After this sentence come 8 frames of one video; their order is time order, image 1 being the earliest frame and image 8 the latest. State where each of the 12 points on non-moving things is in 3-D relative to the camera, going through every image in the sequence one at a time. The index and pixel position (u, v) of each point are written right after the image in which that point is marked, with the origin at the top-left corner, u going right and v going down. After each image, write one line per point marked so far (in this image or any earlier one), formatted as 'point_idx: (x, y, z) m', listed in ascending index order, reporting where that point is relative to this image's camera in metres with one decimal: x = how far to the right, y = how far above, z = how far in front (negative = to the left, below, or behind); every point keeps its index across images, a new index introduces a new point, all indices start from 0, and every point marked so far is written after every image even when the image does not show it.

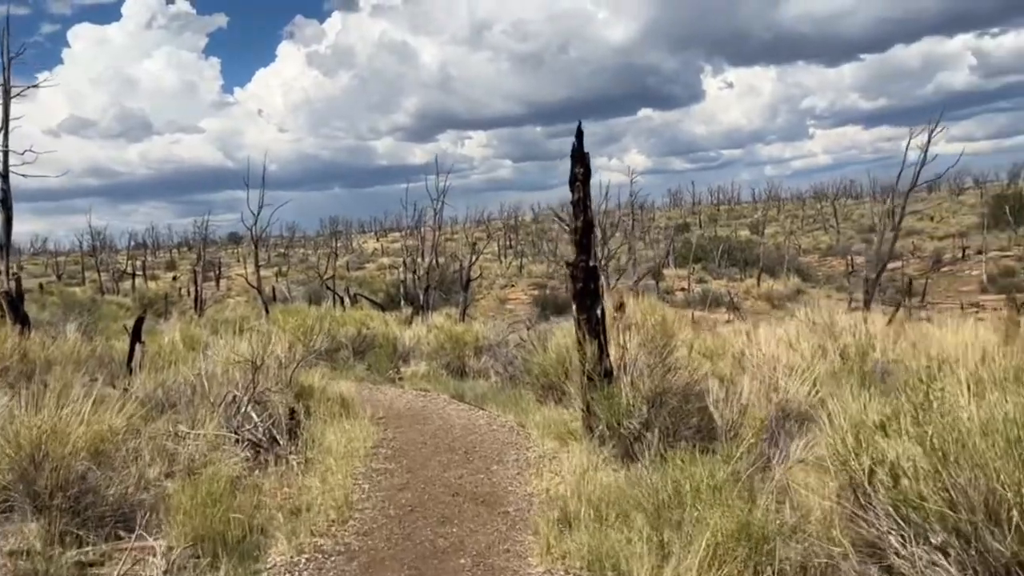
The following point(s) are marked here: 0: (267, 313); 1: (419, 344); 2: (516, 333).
0: (-5.6, -0.6, +19.5) m
1: (-1.7, -1.0, +15.2) m
2: (0.0, -0.9, +17.0) m
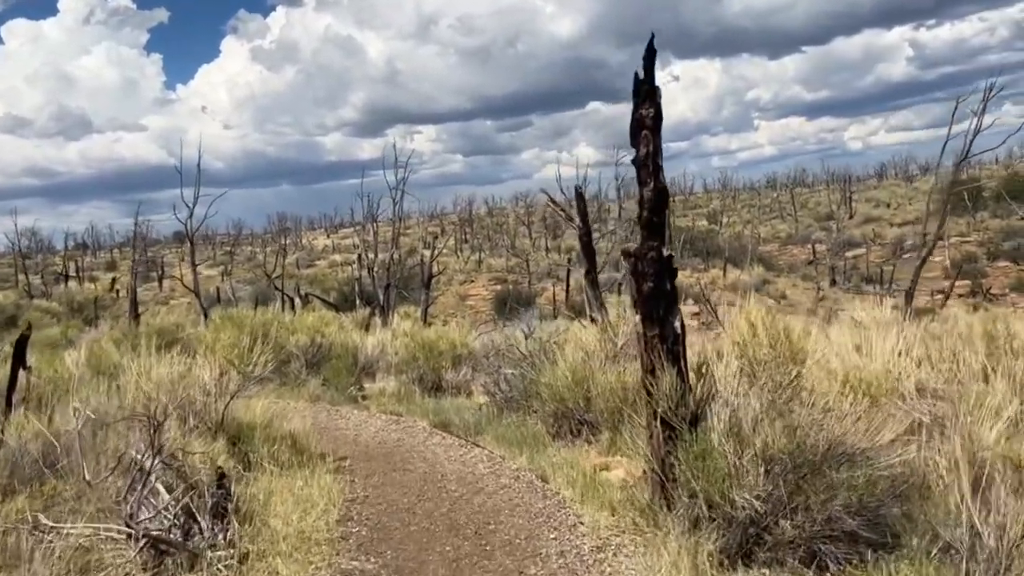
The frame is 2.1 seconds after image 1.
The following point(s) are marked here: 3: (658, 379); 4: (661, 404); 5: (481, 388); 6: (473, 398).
0: (-6.1, -0.6, +17.1) m
1: (-2.0, -1.0, +13.0) m
2: (-0.4, -0.8, +14.9) m
3: (+0.8, -0.5, +4.5) m
4: (+0.8, -0.6, +4.4) m
5: (-0.4, -1.2, +10.0) m
6: (-0.4, -1.4, +10.1) m
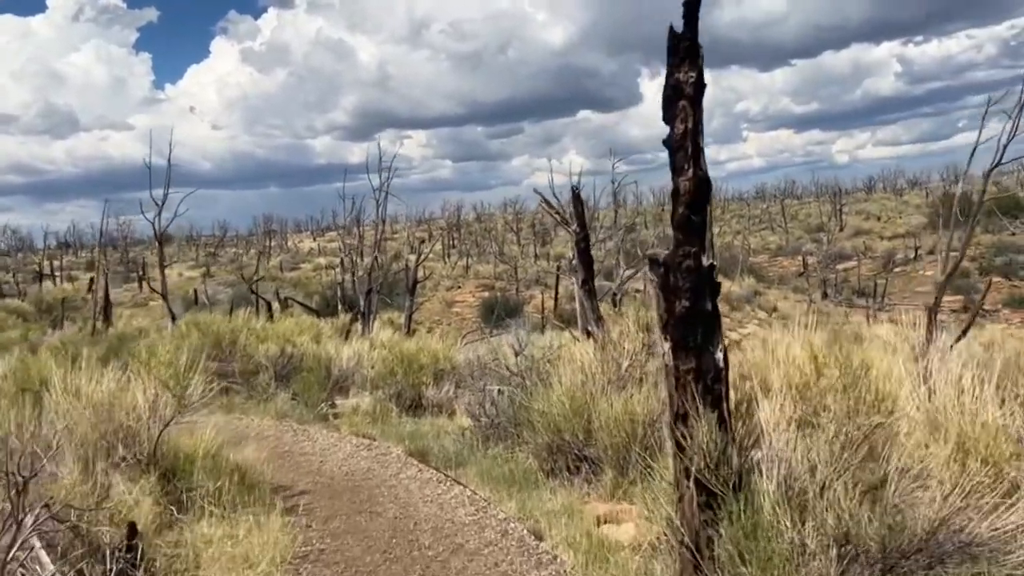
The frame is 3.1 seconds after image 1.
0: (-6.4, -0.7, +16.0) m
1: (-2.2, -1.0, +12.0) m
2: (-0.6, -1.0, +13.9) m
3: (+0.8, -0.6, +3.5) m
4: (+0.7, -0.7, +3.4) m
5: (-0.5, -1.3, +9.0) m
6: (-0.6, -1.5, +9.1) m
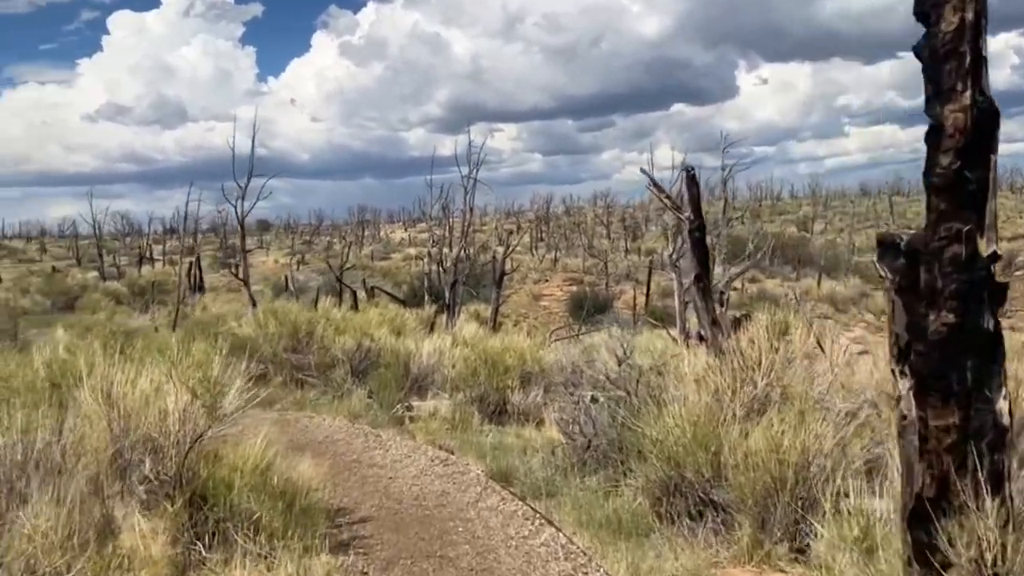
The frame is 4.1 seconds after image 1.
0: (-4.7, -0.4, +15.4) m
1: (-0.9, -0.9, +11.0) m
2: (+0.8, -0.9, +12.8) m
3: (+1.1, -0.6, +2.3) m
4: (+1.1, -0.7, +2.1) m
5: (+0.4, -1.2, +7.8) m
6: (+0.3, -1.4, +8.0) m
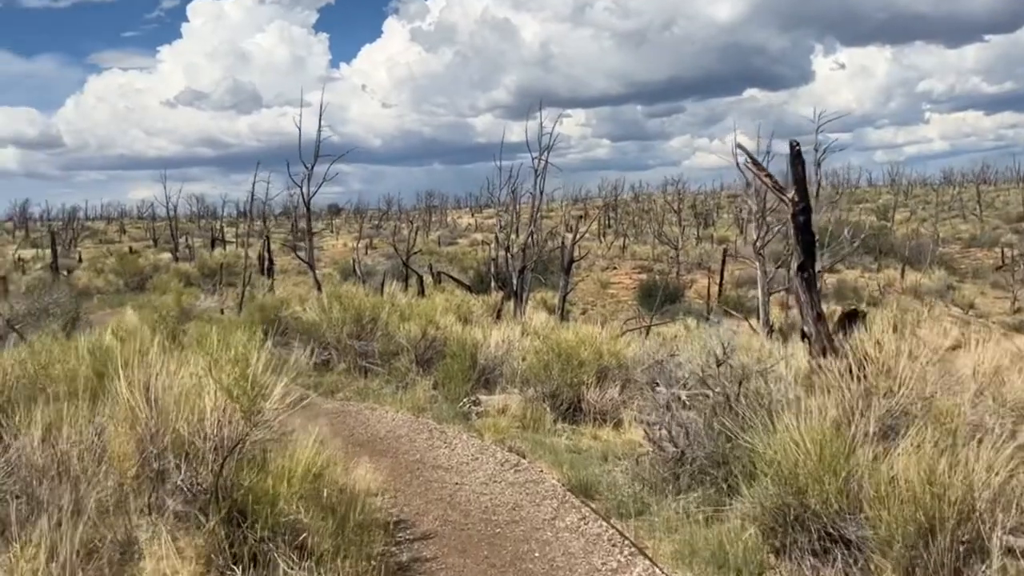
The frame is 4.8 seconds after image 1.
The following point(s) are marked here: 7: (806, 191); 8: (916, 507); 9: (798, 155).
0: (-3.5, -0.1, +15.0) m
1: (0.0, -0.8, +10.3) m
2: (+1.9, -0.7, +12.0) m
3: (+1.3, -0.6, +1.5) m
4: (+1.3, -0.7, +1.3) m
5: (+1.1, -1.1, +7.0) m
6: (+1.0, -1.3, +7.2) m
7: (+2.5, +0.8, +7.3) m
8: (+1.7, -0.9, +3.5) m
9: (+2.4, +1.1, +7.2) m
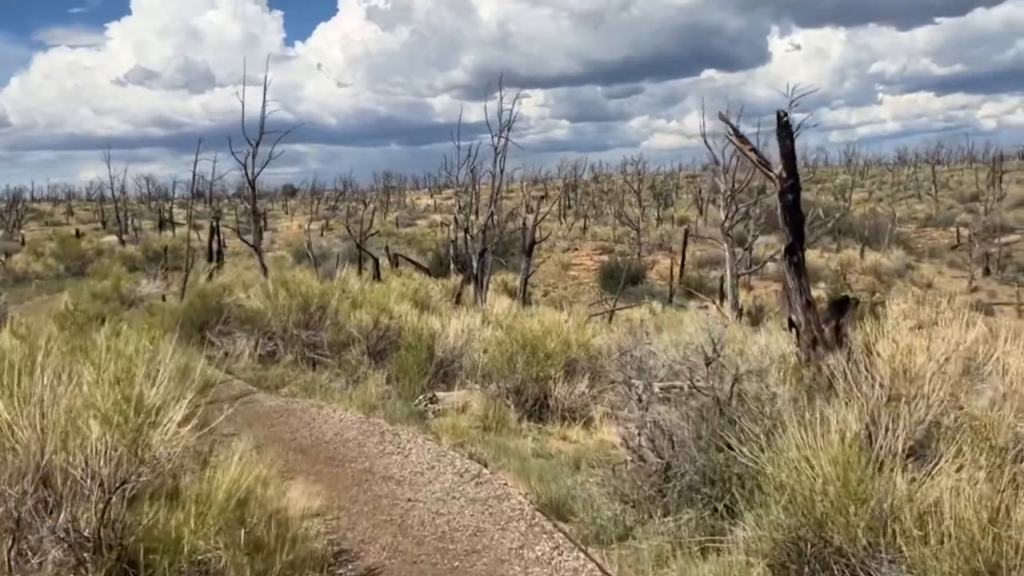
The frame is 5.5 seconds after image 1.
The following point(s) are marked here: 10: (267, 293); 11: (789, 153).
0: (-4.1, +0.1, +14.1) m
1: (-0.5, -0.6, +9.6) m
2: (+1.3, -0.5, +11.3) m
3: (+1.3, -0.6, +0.8) m
4: (+1.3, -0.7, +0.7) m
5: (+0.8, -1.0, +6.4) m
6: (+0.7, -1.2, +6.5) m
7: (+2.2, +0.9, +6.6) m
8: (+1.6, -0.9, +2.9) m
9: (+2.1, +1.3, +6.6) m
10: (-3.7, -0.1, +12.9) m
11: (+2.1, +1.1, +6.6) m
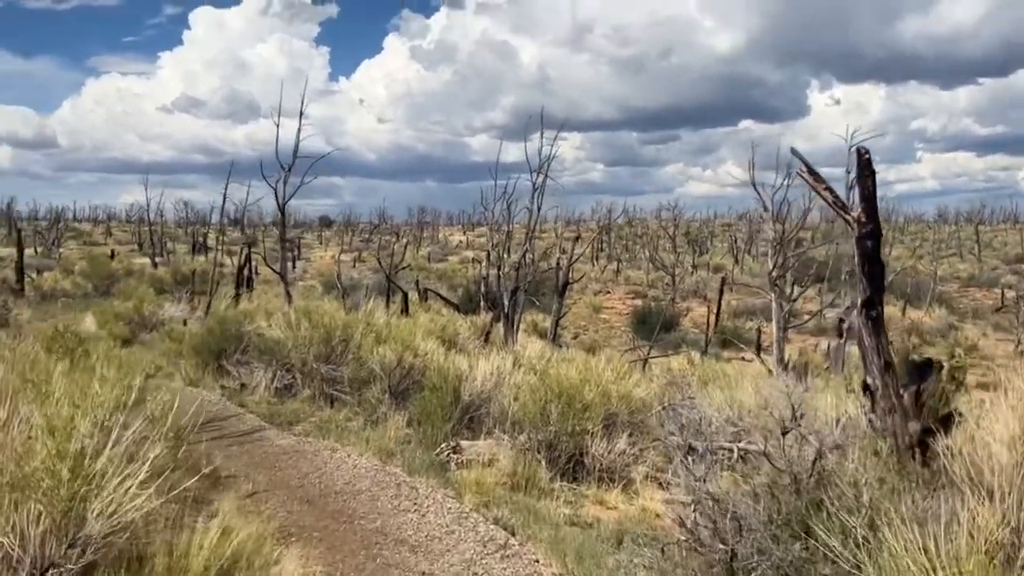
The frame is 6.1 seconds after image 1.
0: (-3.6, -0.3, +13.5) m
1: (-0.1, -1.0, +8.8) m
2: (+1.7, -1.1, +10.5) m
3: (+1.4, -0.7, 0.0) m
4: (+1.3, -0.8, -0.1) m
5: (+1.0, -1.4, +5.6) m
6: (+0.9, -1.5, +5.8) m
7: (+2.5, +0.5, +5.9) m
8: (+1.7, -1.1, +2.1) m
9: (+2.4, +0.9, +5.9) m
10: (-3.2, -0.5, +12.3) m
11: (+2.5, +0.6, +5.8) m
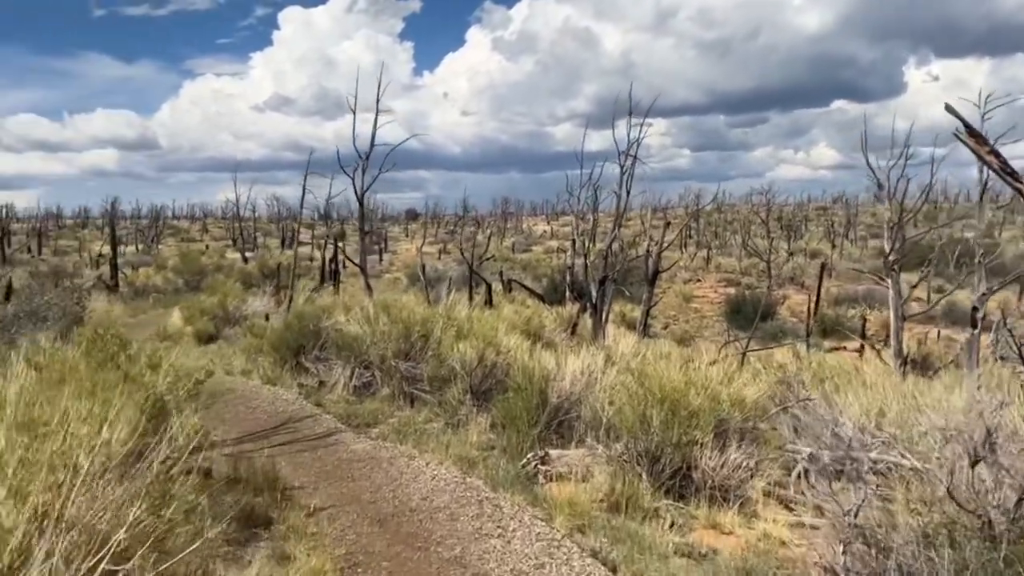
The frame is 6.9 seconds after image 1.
0: (-2.2, -0.2, +13.0) m
1: (+0.7, -0.9, +8.0) m
2: (+2.8, -1.0, +9.5) m
3: (+1.3, -0.7, -0.9) m
4: (+1.3, -0.8, -1.0) m
5: (+1.5, -1.3, +4.7) m
6: (+1.5, -1.5, +4.8) m
7: (+3.1, +0.6, +4.8) m
8: (+1.9, -1.1, +1.1) m
9: (+3.0, +0.9, +4.8) m
10: (-2.0, -0.4, +11.8) m
11: (+3.0, +0.7, +4.7) m
